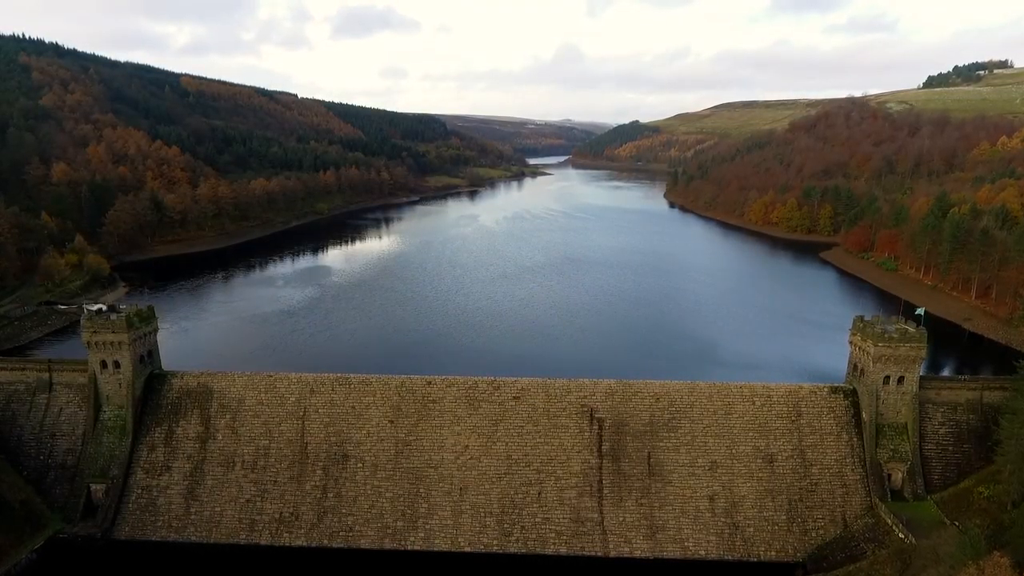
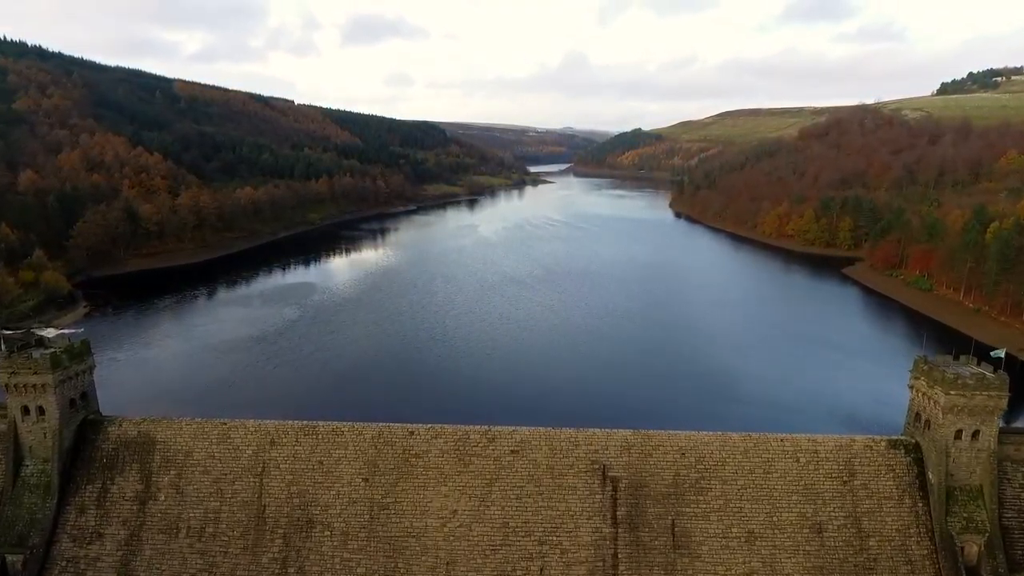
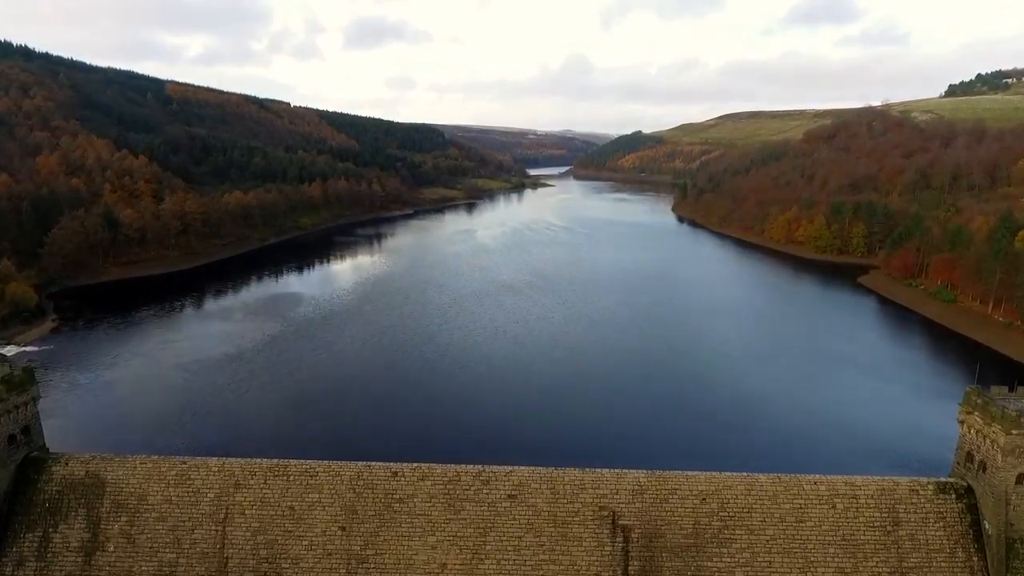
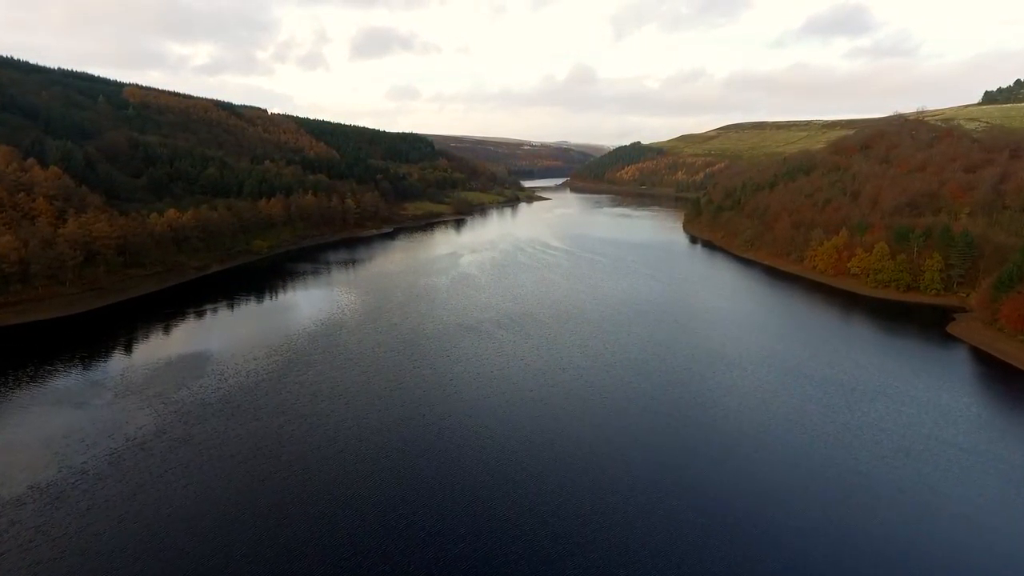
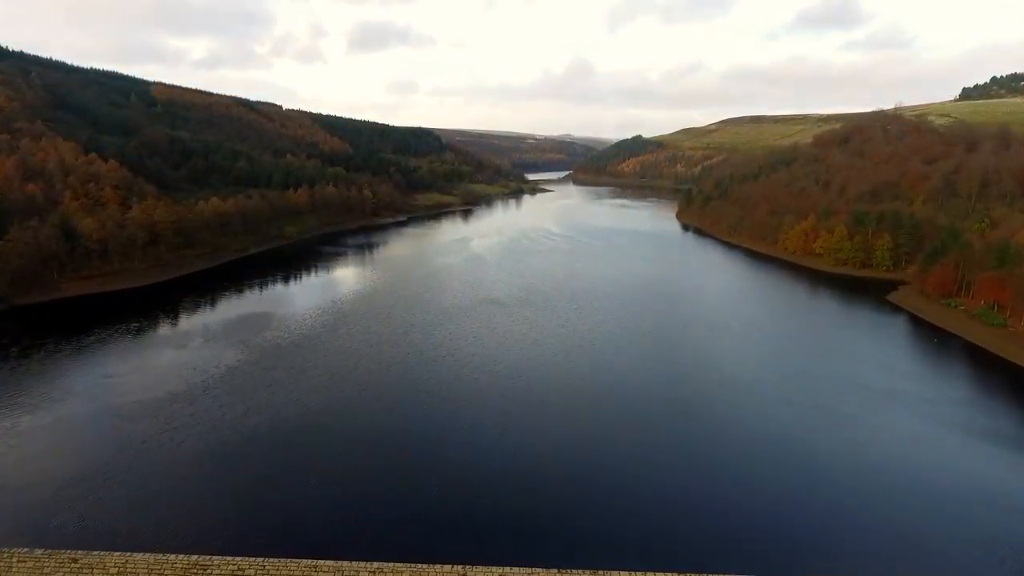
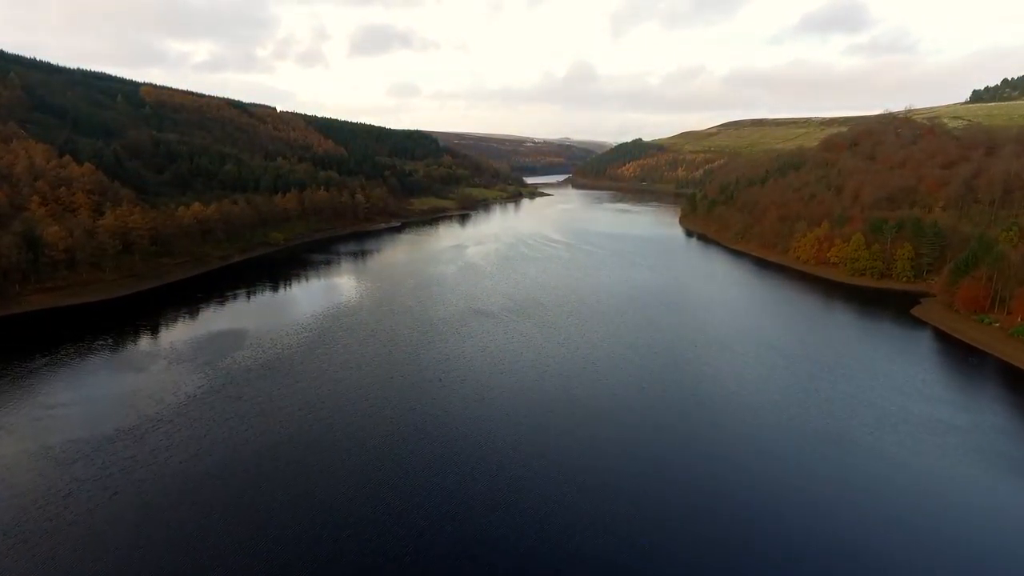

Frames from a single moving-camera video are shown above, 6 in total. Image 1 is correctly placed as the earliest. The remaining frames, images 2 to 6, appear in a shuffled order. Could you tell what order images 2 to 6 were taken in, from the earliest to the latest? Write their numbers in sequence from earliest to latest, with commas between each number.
2, 3, 5, 6, 4
